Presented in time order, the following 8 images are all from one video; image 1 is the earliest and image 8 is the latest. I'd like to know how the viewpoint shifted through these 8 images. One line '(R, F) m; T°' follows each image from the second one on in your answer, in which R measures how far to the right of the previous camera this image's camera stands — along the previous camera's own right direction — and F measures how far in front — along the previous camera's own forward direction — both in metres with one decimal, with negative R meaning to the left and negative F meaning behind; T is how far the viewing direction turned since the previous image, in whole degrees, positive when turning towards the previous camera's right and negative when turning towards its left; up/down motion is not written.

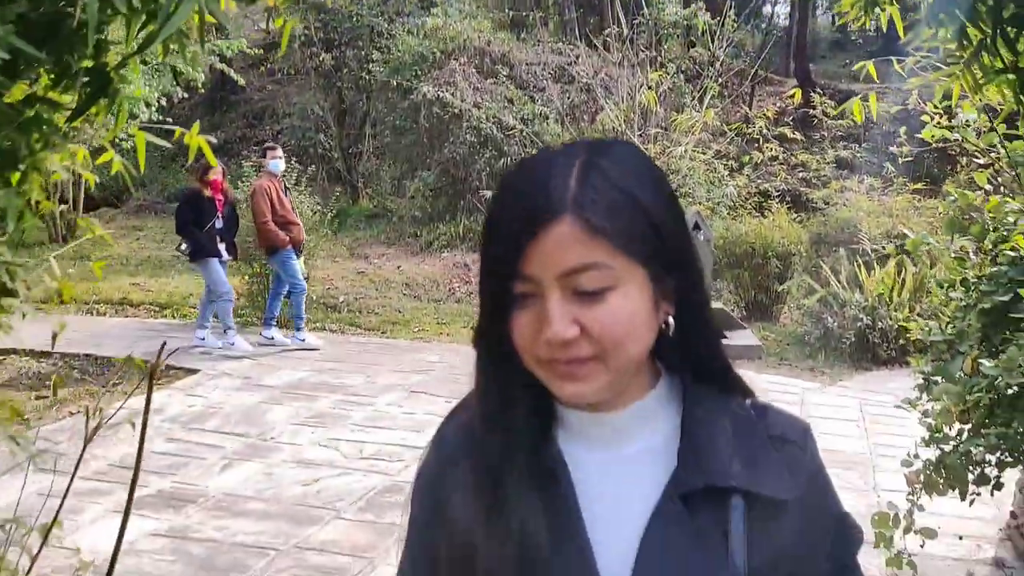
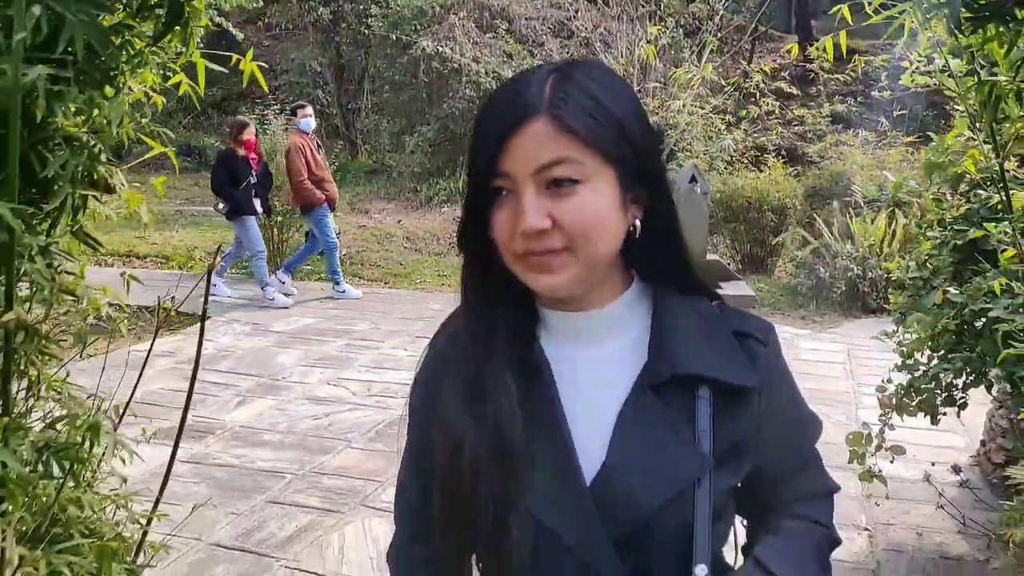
(0.0, -0.2) m; 0°
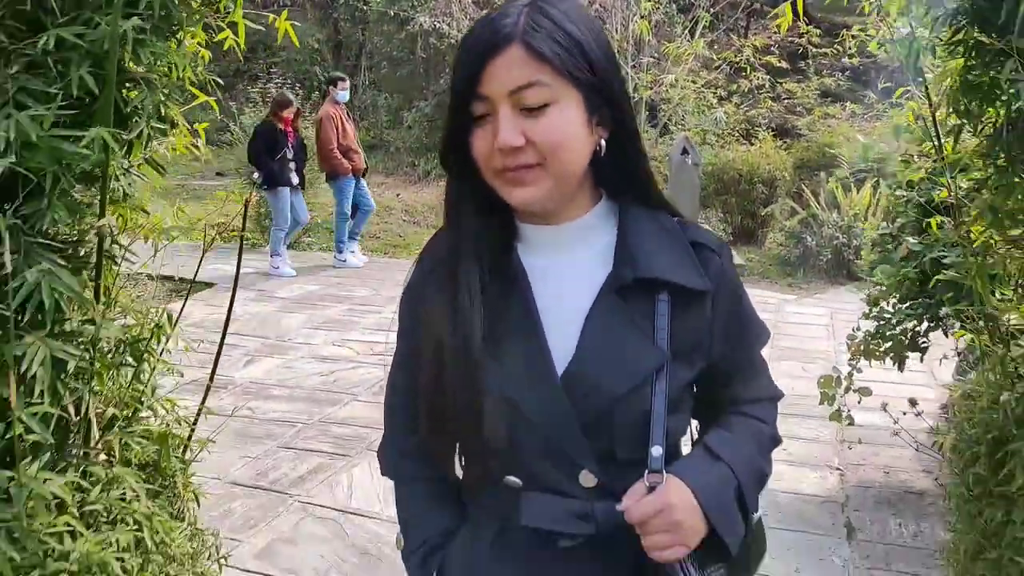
(0.0, -0.2) m; 0°
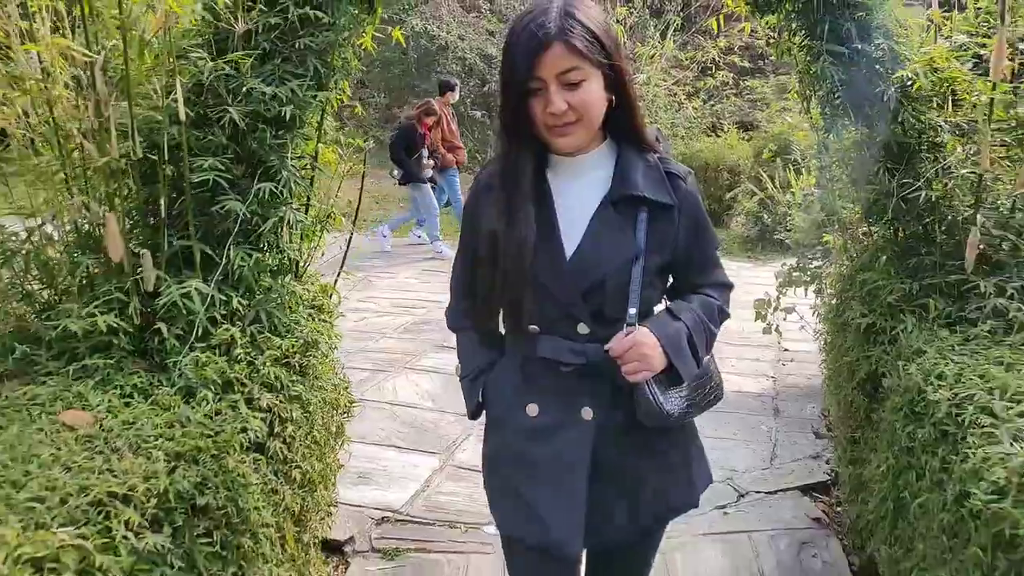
(-0.1, -0.7) m; +1°
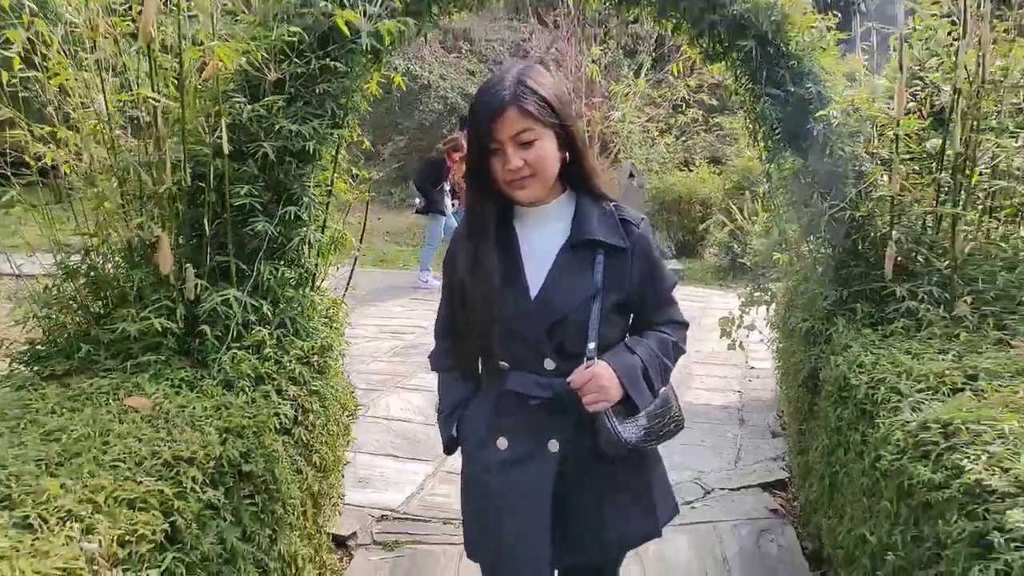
(0.0, -0.3) m; +1°
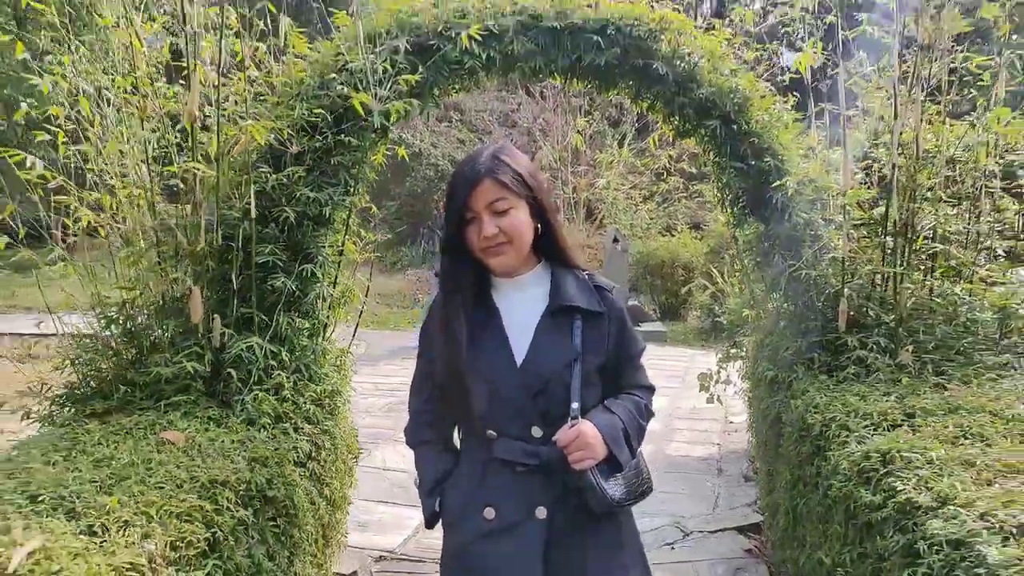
(0.0, -0.2) m; +1°
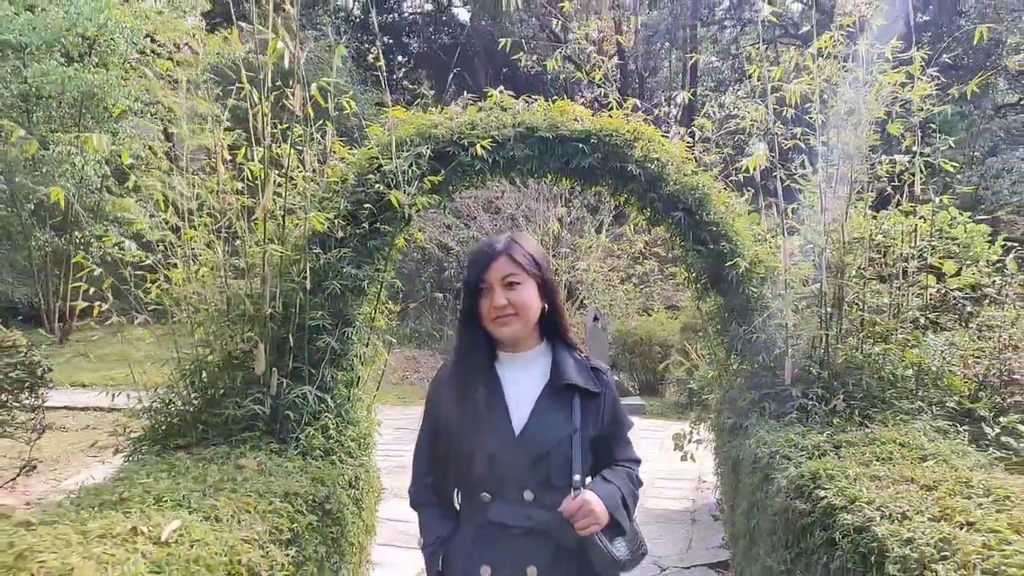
(-0.1, -0.5) m; +1°
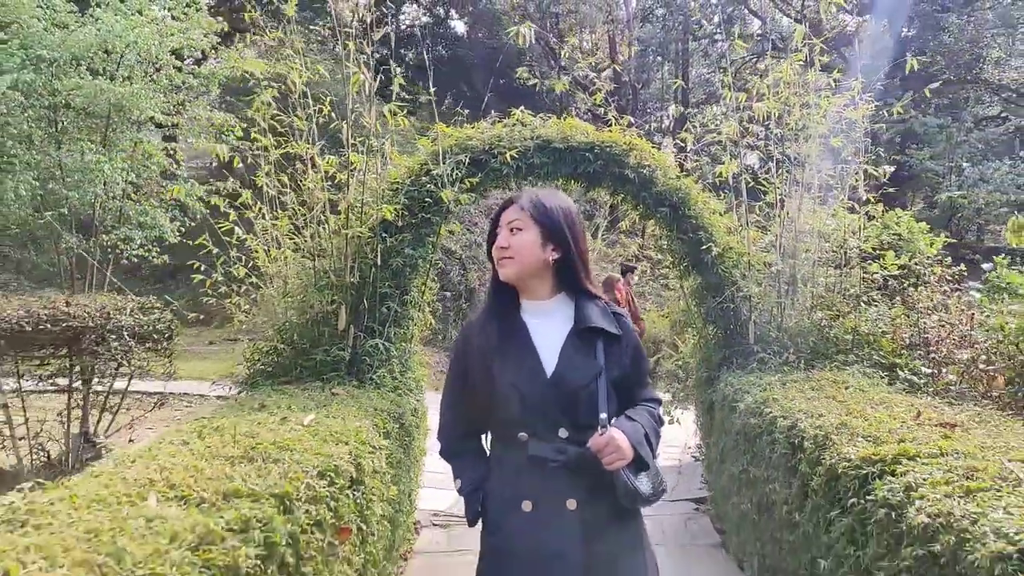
(-0.1, -0.7) m; 0°
